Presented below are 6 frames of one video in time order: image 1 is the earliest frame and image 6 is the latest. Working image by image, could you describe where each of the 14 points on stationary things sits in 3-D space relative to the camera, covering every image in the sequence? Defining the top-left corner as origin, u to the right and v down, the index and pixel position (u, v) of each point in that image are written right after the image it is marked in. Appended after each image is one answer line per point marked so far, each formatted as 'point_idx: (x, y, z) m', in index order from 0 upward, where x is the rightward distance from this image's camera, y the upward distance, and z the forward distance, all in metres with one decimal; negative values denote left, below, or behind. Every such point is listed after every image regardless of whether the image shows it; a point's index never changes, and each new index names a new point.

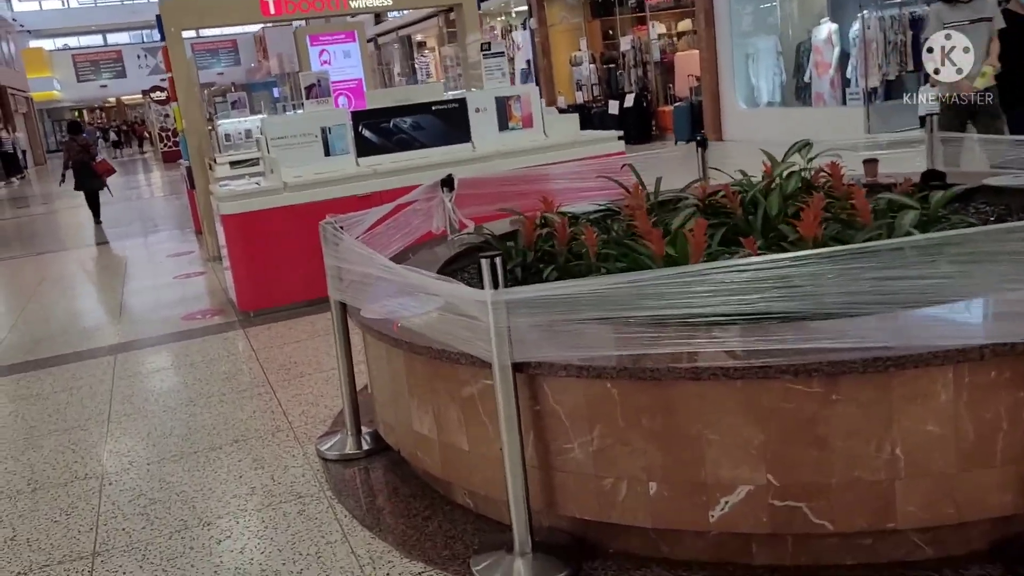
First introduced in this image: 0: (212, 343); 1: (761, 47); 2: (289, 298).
0: (-1.7, -0.3, +5.0) m
1: (+3.2, +3.1, +11.6) m
2: (-1.4, -0.1, +5.5) m
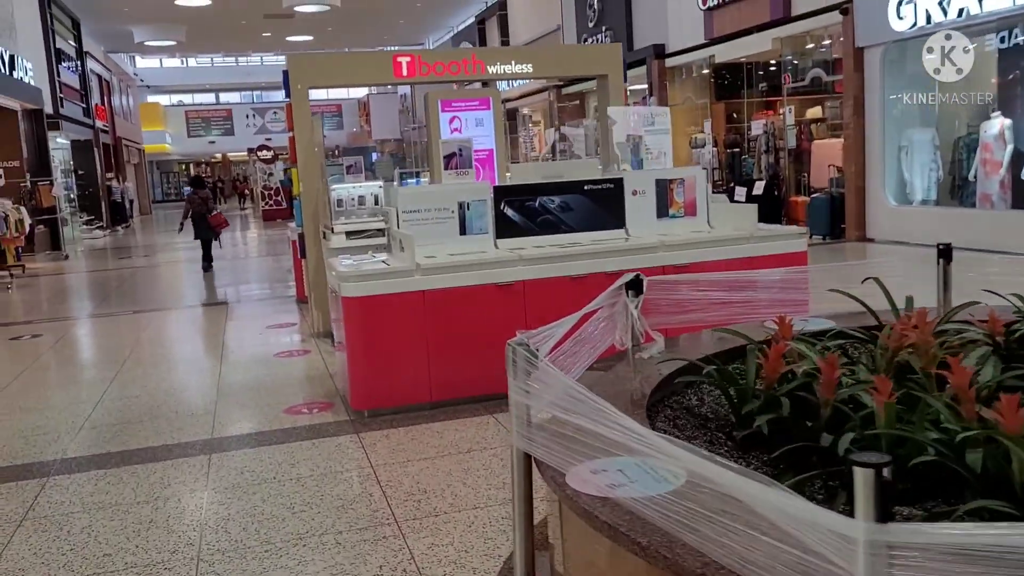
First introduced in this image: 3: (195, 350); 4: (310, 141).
0: (-0.9, -0.8, +4.2) m
1: (+4.8, +1.8, +10.6) m
2: (-0.5, -0.6, +4.7) m
3: (-2.5, -0.5, +7.2) m
4: (-1.6, +1.1, +6.9) m
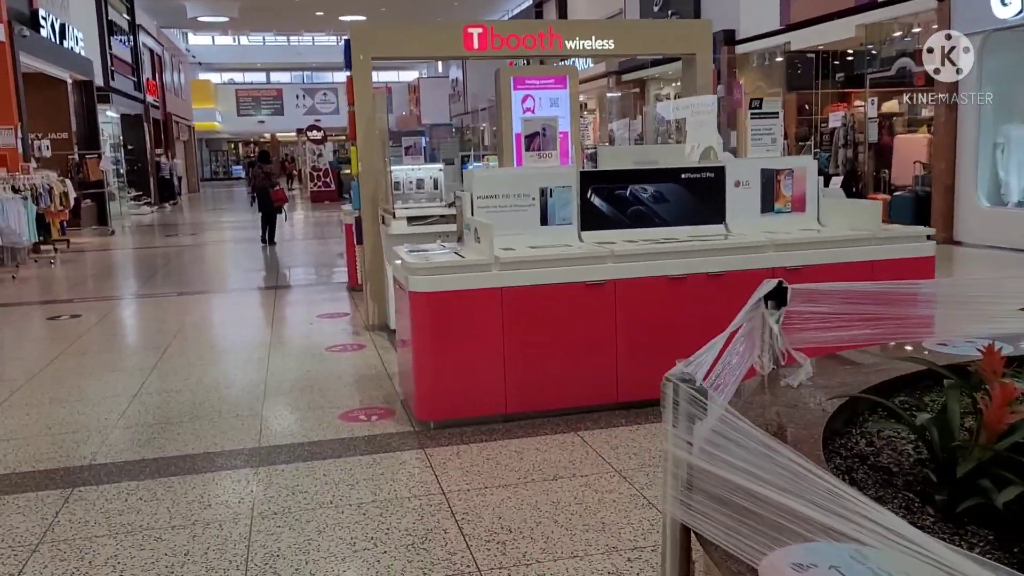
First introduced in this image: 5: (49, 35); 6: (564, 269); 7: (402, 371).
0: (-0.5, -0.7, +3.6) m
1: (+5.5, +1.7, +9.8) m
2: (-0.1, -0.6, +4.2) m
3: (-2.0, -0.4, +6.7) m
4: (-1.0, +1.2, +6.4) m
5: (-7.8, +4.2, +15.0) m
6: (+0.2, +0.1, +4.2) m
7: (-0.6, -0.4, +4.7) m
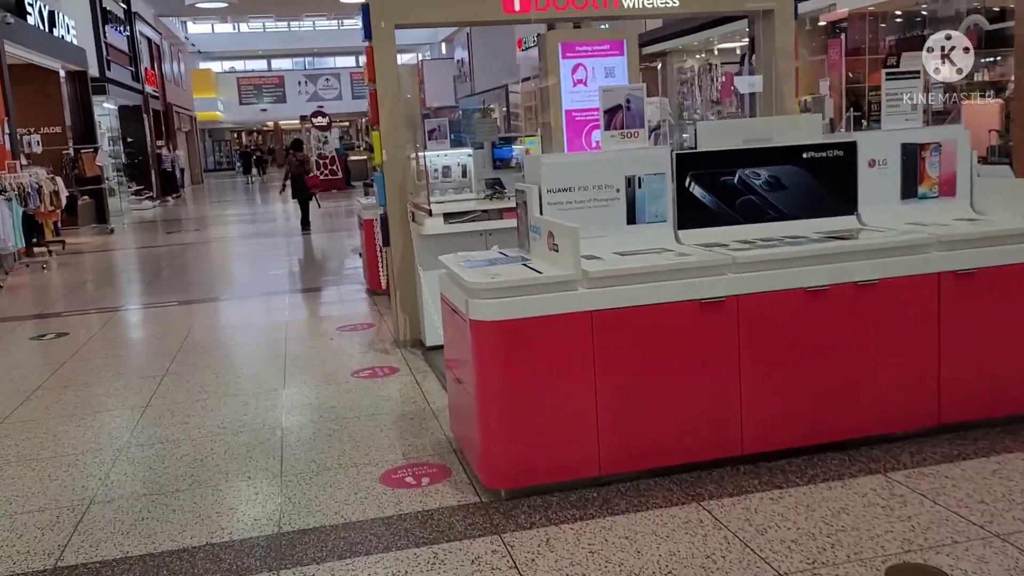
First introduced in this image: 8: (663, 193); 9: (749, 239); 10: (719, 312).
0: (-0.2, -0.8, +2.7) m
1: (+5.9, +1.9, +8.7) m
2: (+0.2, -0.6, +3.2) m
3: (-1.7, -0.5, +5.7) m
4: (-0.7, +1.2, +5.4) m
5: (-7.5, +4.2, +14.0) m
6: (+0.6, 0.0, +3.2) m
7: (-0.2, -0.5, +3.7) m
8: (+0.6, +0.4, +3.6) m
9: (+1.0, +0.2, +3.6) m
10: (+0.7, -0.1, +3.2) m
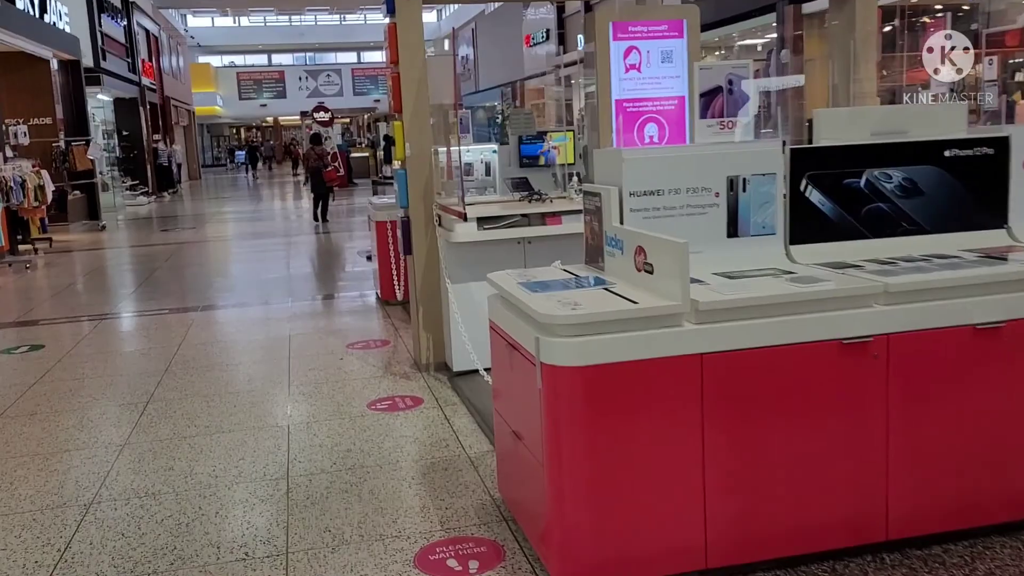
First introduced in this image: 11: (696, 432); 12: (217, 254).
0: (0.0, -0.9, +1.9) m
1: (+6.1, +1.7, +8.0) m
2: (+0.4, -0.7, +2.4) m
3: (-1.5, -0.5, +5.0) m
4: (-0.5, +1.1, +4.6) m
5: (-7.2, +4.2, +13.2) m
6: (+0.8, -0.1, +2.4) m
7: (0.0, -0.6, +2.9) m
8: (+0.8, +0.3, +2.9) m
9: (+1.2, +0.1, +2.9) m
10: (+1.0, -0.2, +2.5) m
11: (+0.5, -0.4, +2.4) m
12: (-4.0, +0.5, +12.0) m
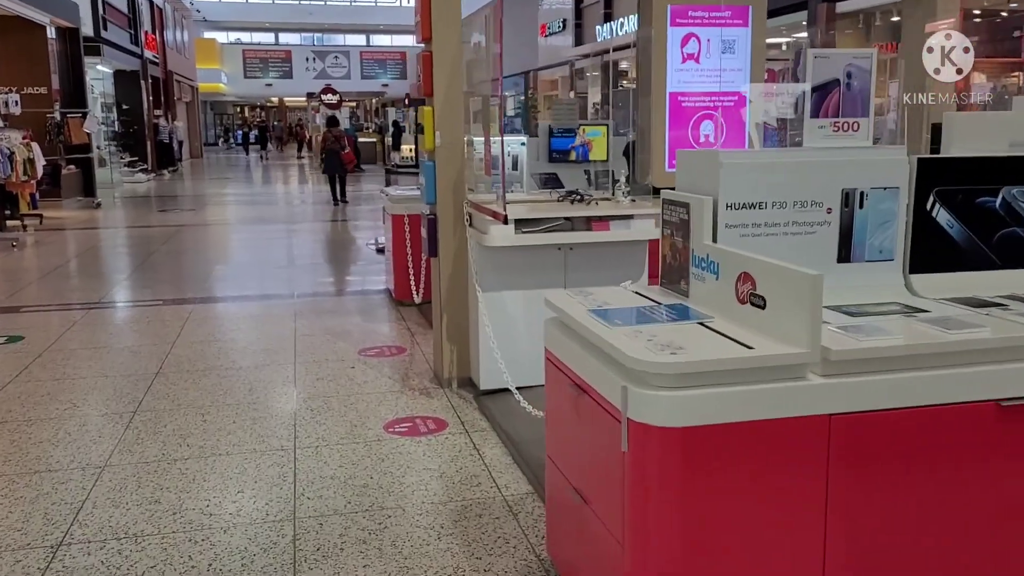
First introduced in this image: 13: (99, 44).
0: (+0.2, -1.0, +1.4) m
1: (+6.3, +1.5, +7.5) m
2: (+0.6, -0.8, +2.0) m
3: (-1.3, -0.5, +4.5) m
4: (-0.3, +1.1, +4.1) m
5: (-6.9, +4.5, +12.6) m
6: (+1.0, -0.2, +1.9) m
7: (+0.1, -0.7, +2.5) m
8: (+1.0, +0.2, +2.4) m
9: (+1.4, 0.0, +2.4) m
10: (+1.1, -0.3, +2.0) m
11: (+0.7, -0.5, +1.9) m
12: (-3.8, +0.6, +11.5) m
13: (-7.7, +4.6, +16.7) m
